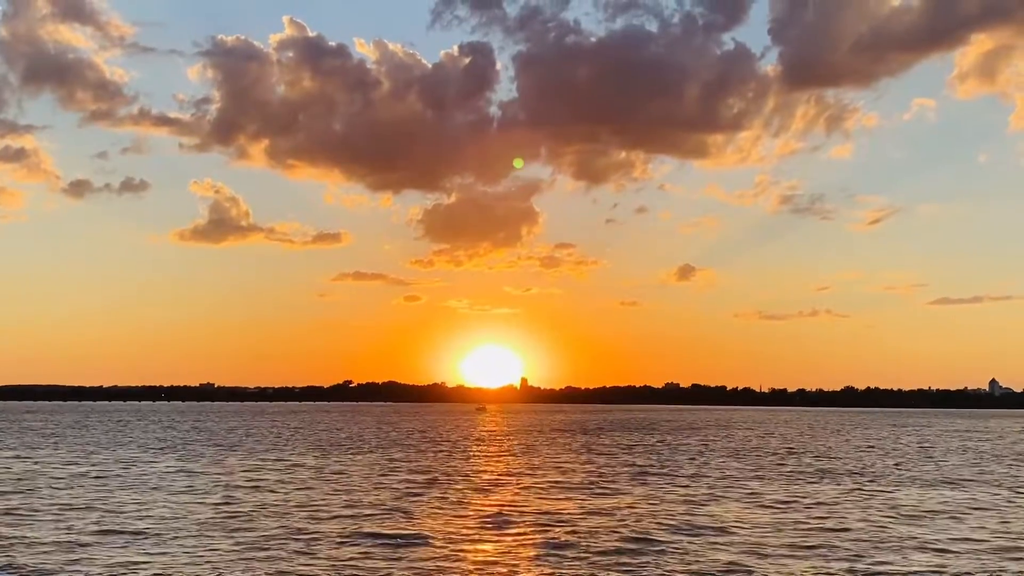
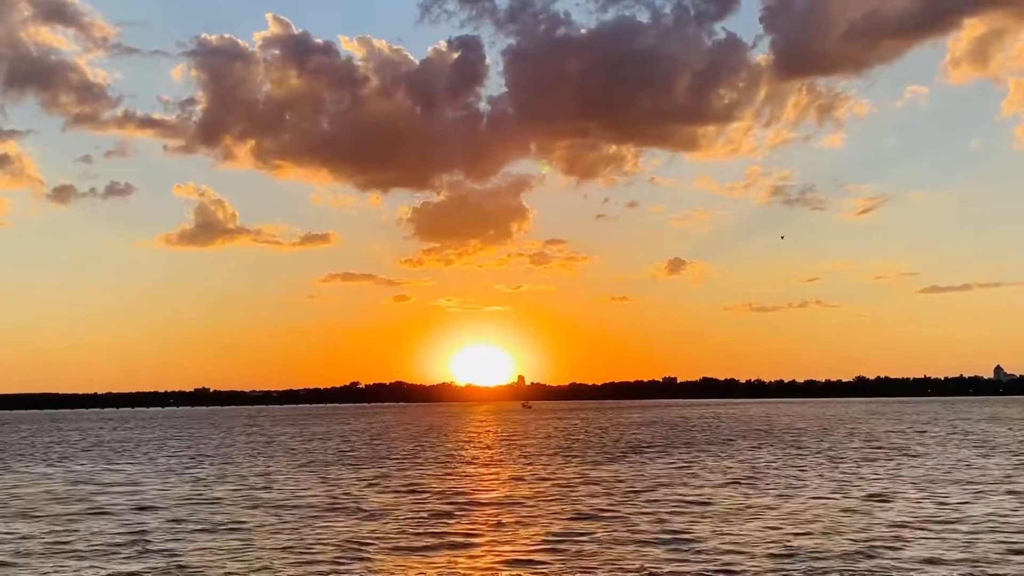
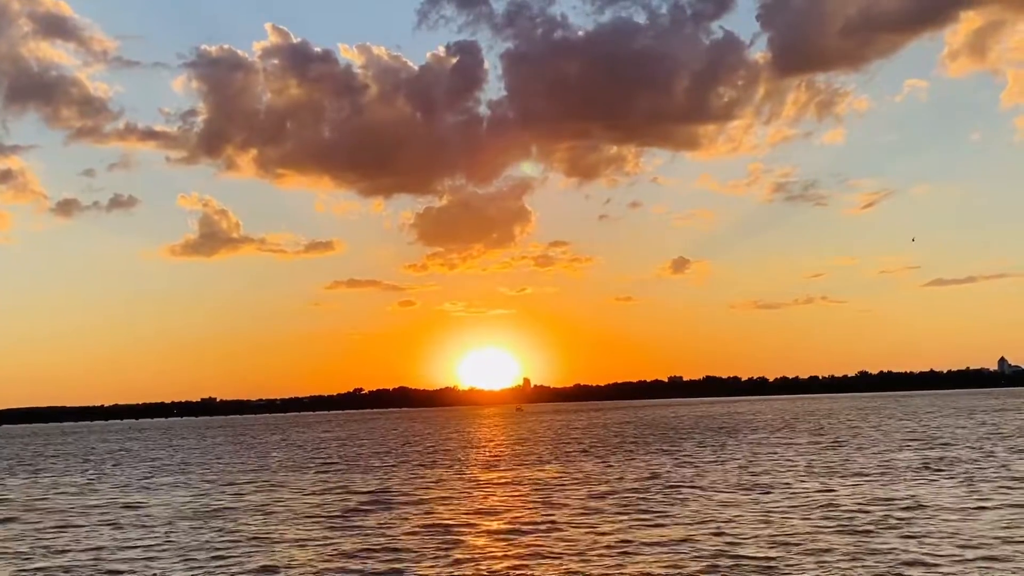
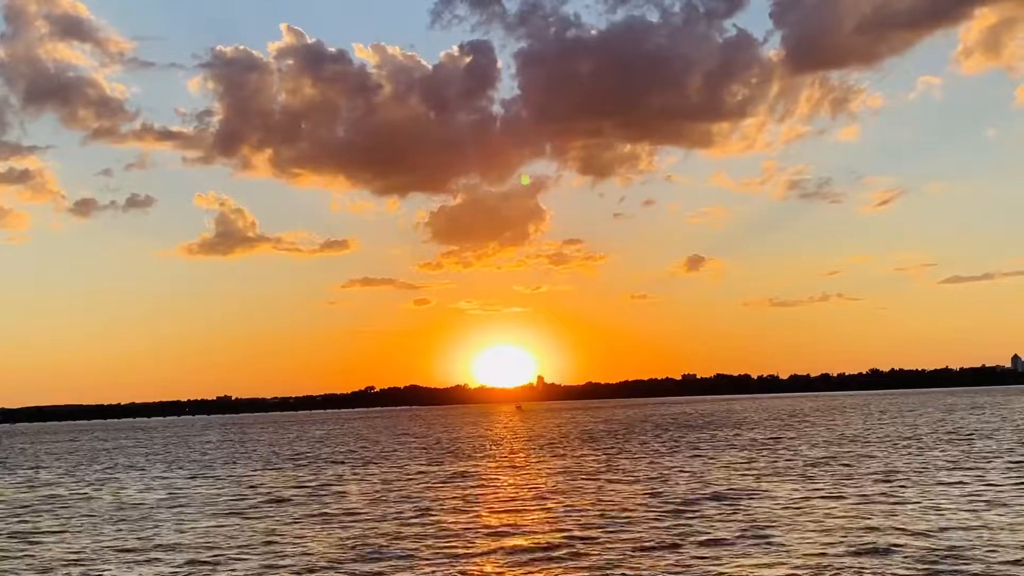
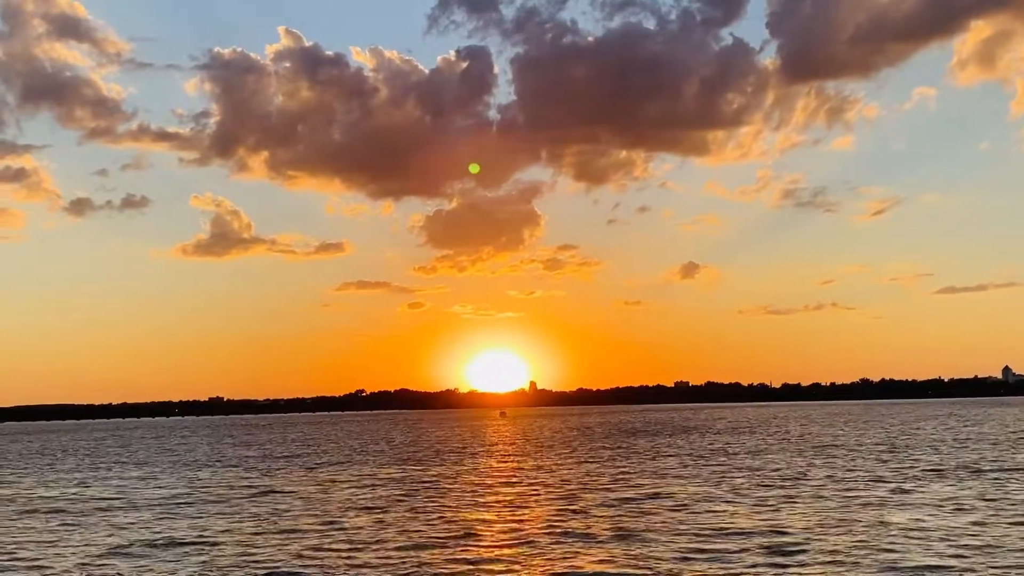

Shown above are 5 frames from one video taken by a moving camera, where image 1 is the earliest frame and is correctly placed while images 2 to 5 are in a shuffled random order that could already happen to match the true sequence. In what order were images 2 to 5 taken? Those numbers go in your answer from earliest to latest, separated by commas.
5, 4, 3, 2
